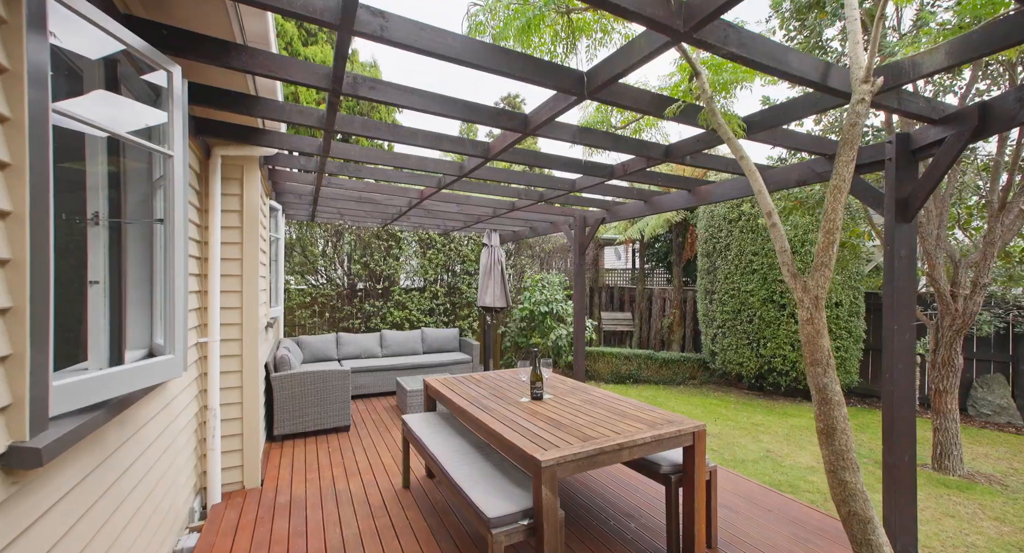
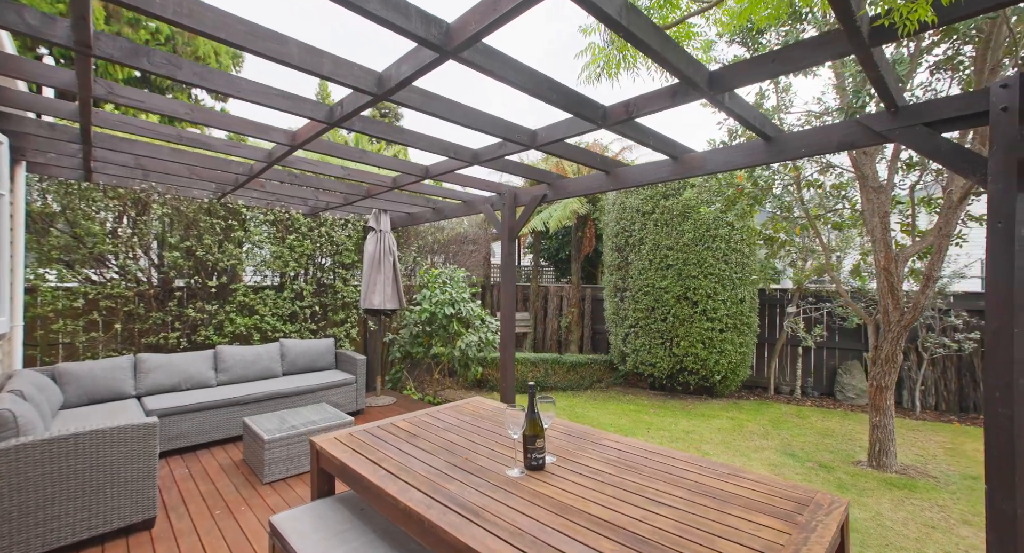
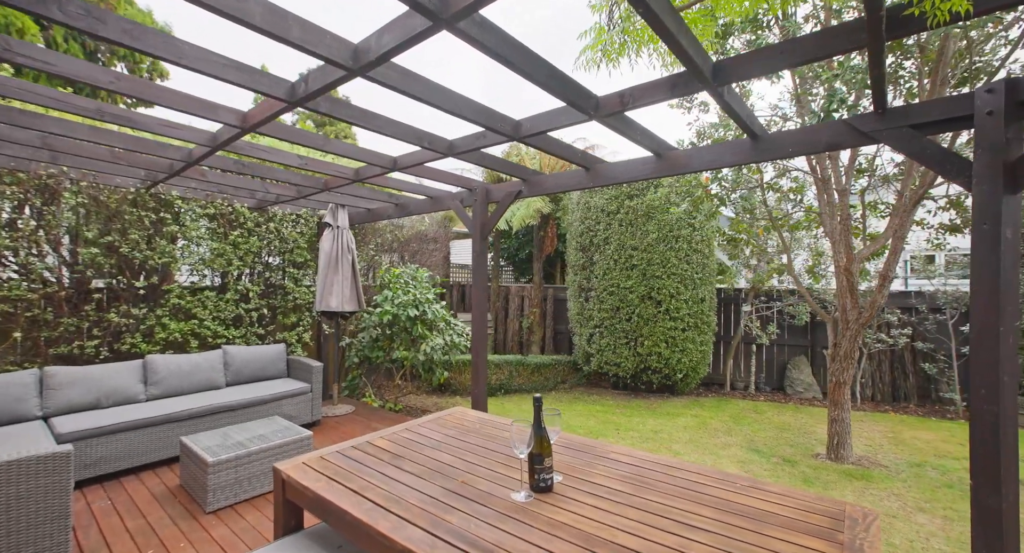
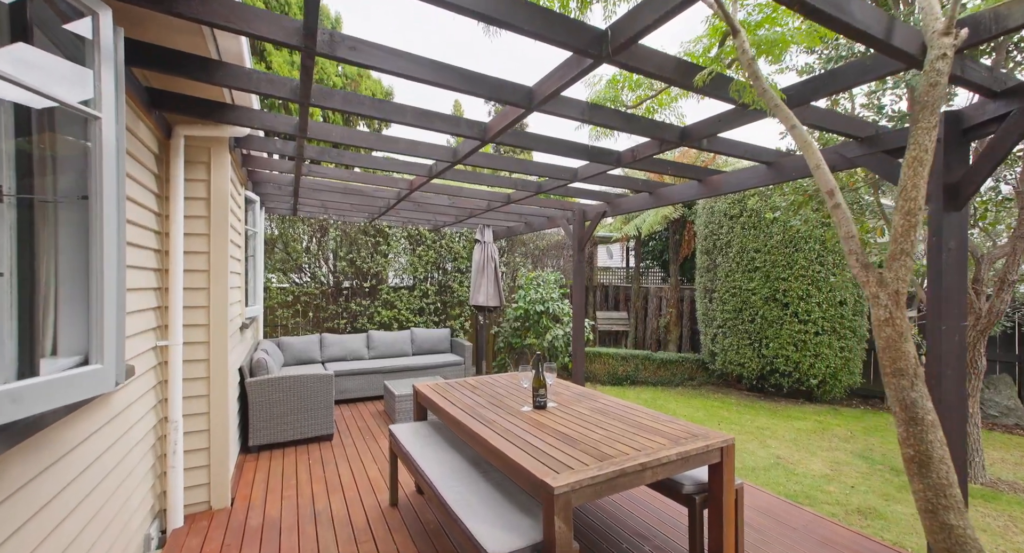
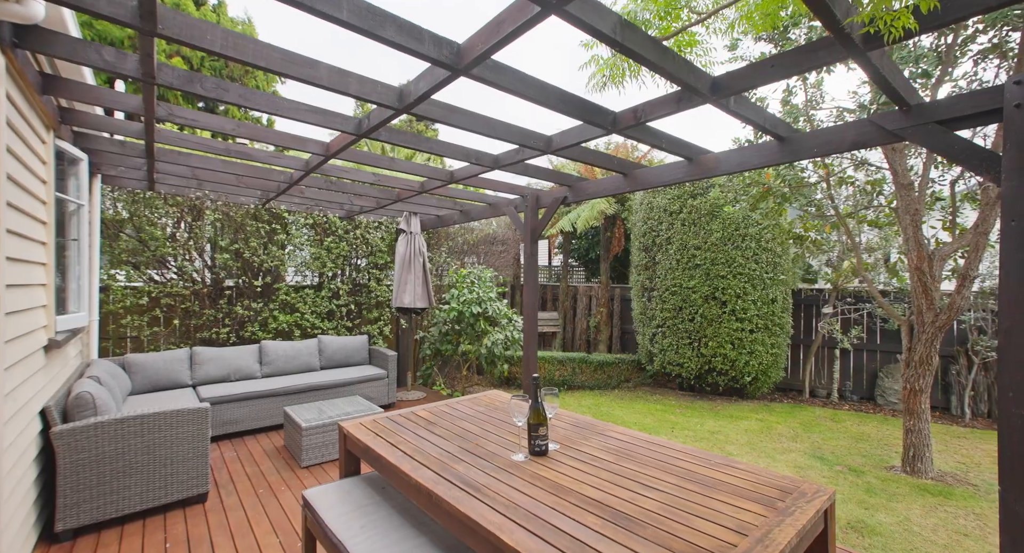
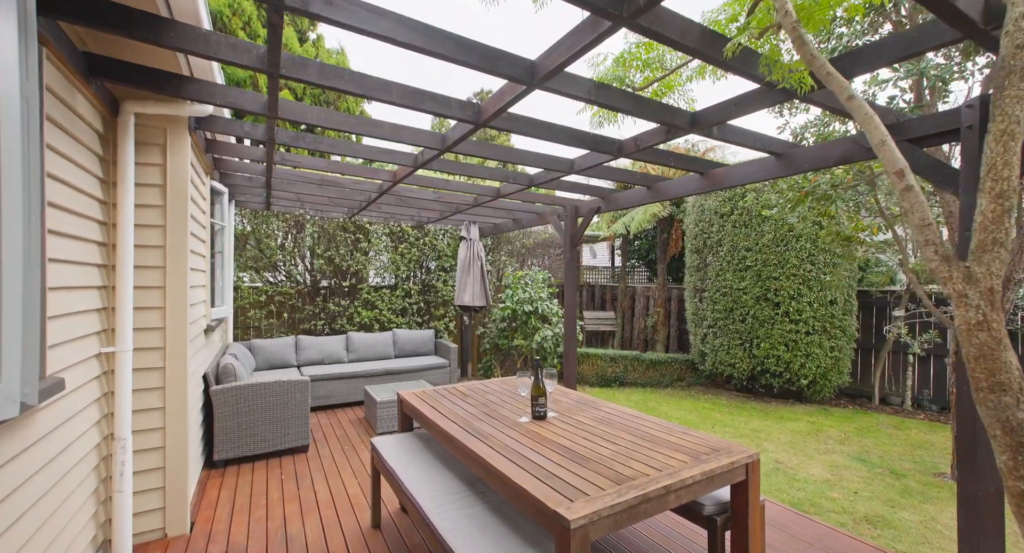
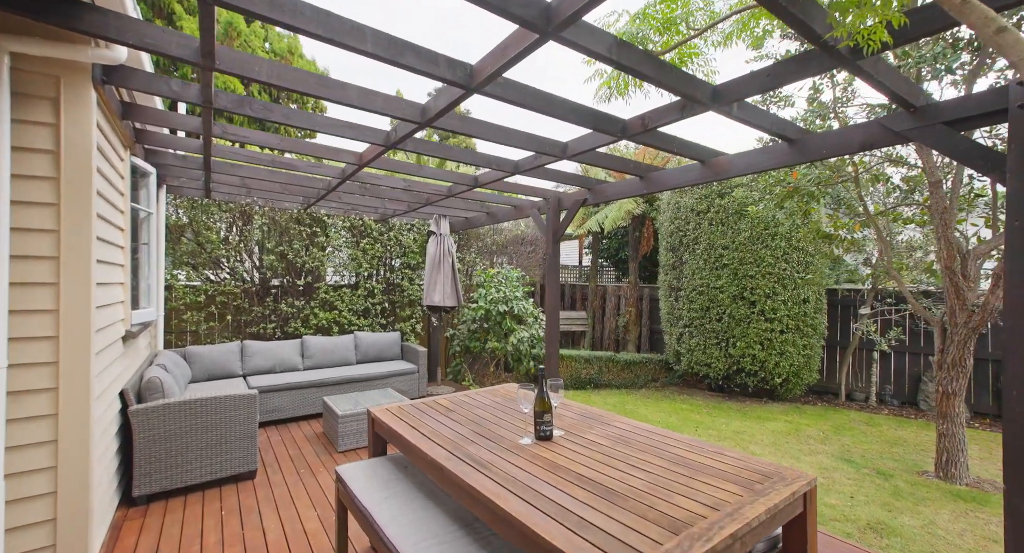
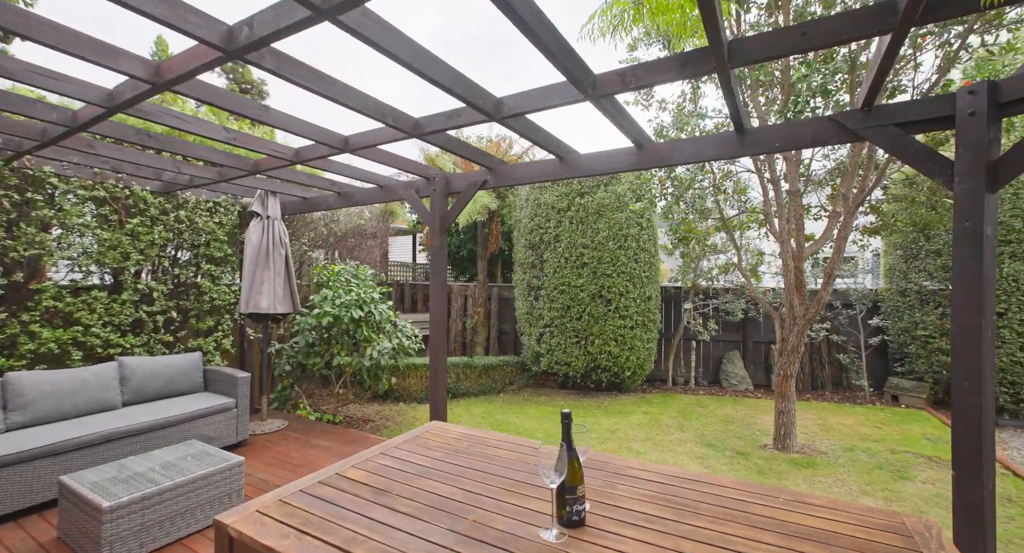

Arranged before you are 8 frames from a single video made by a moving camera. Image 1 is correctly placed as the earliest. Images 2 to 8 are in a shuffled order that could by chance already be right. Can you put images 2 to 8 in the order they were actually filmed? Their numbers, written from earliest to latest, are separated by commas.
4, 6, 7, 5, 2, 3, 8
